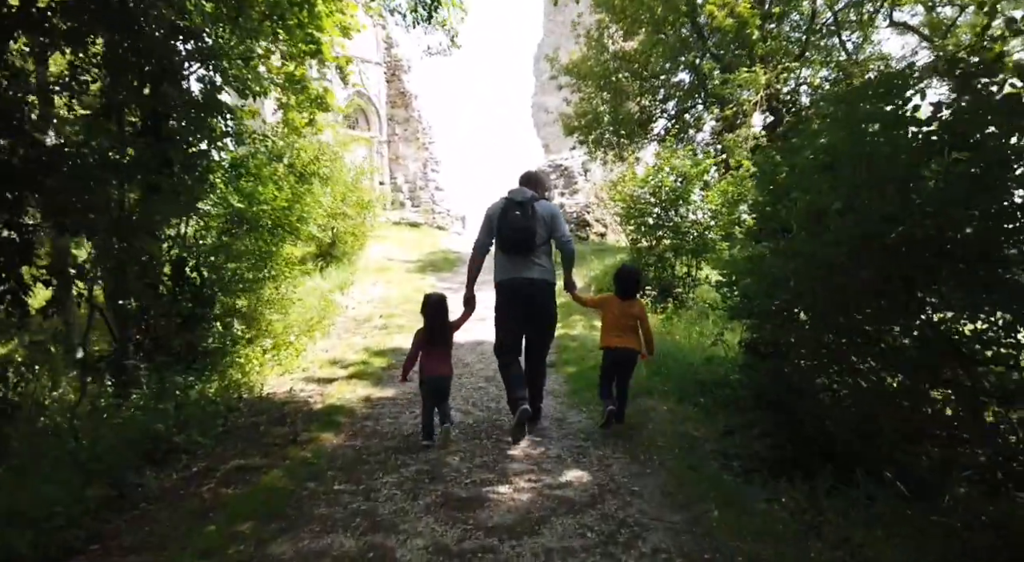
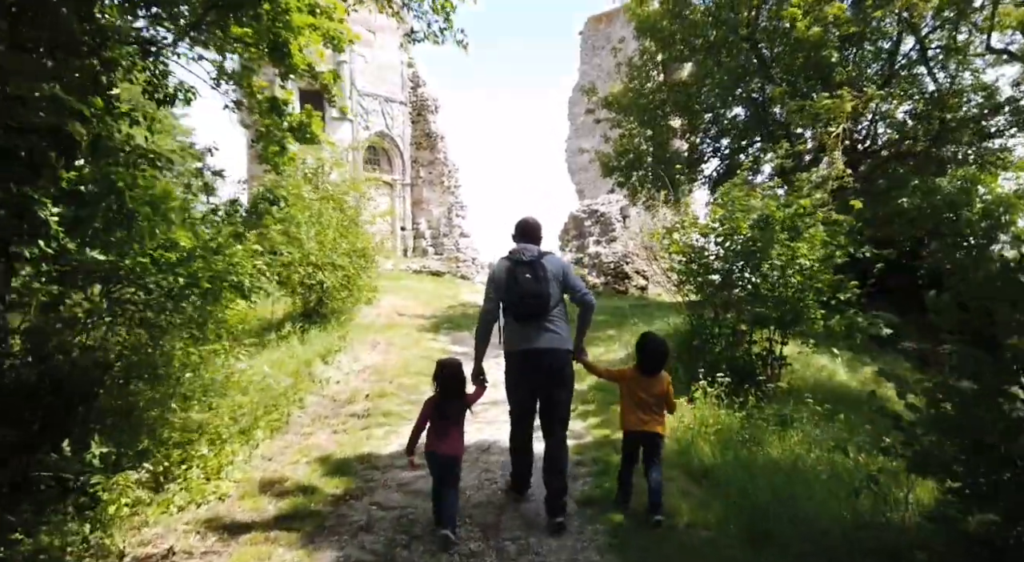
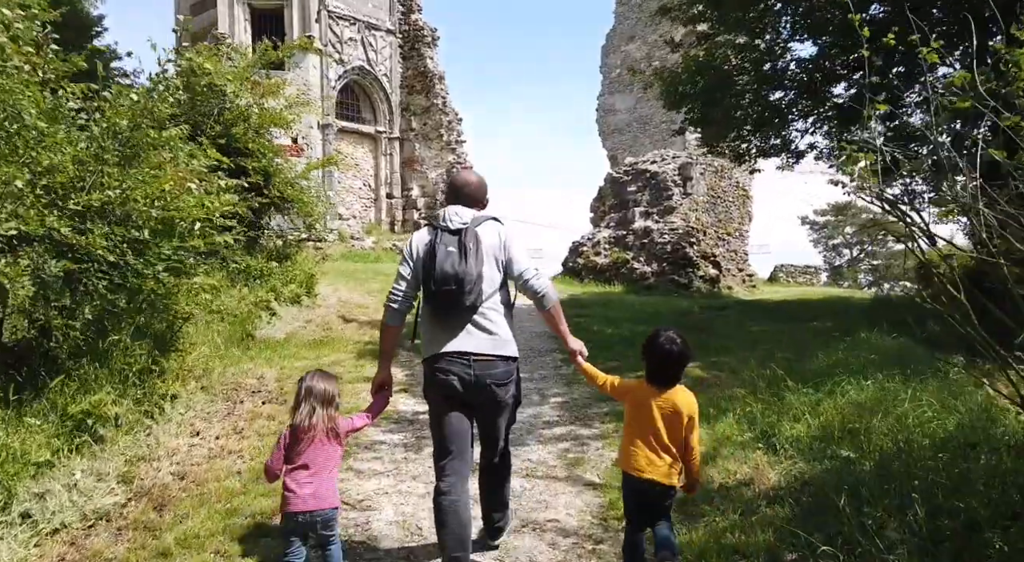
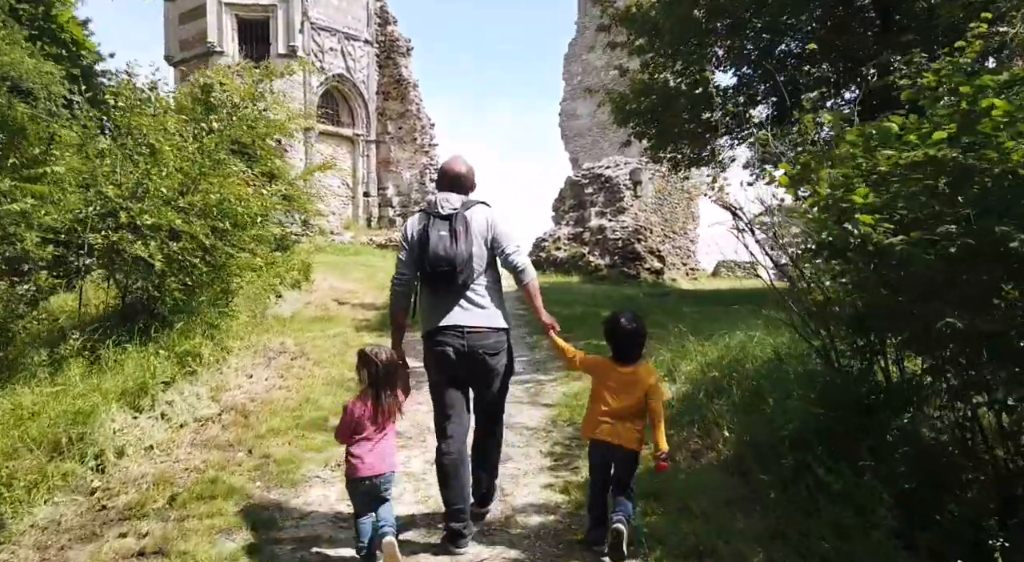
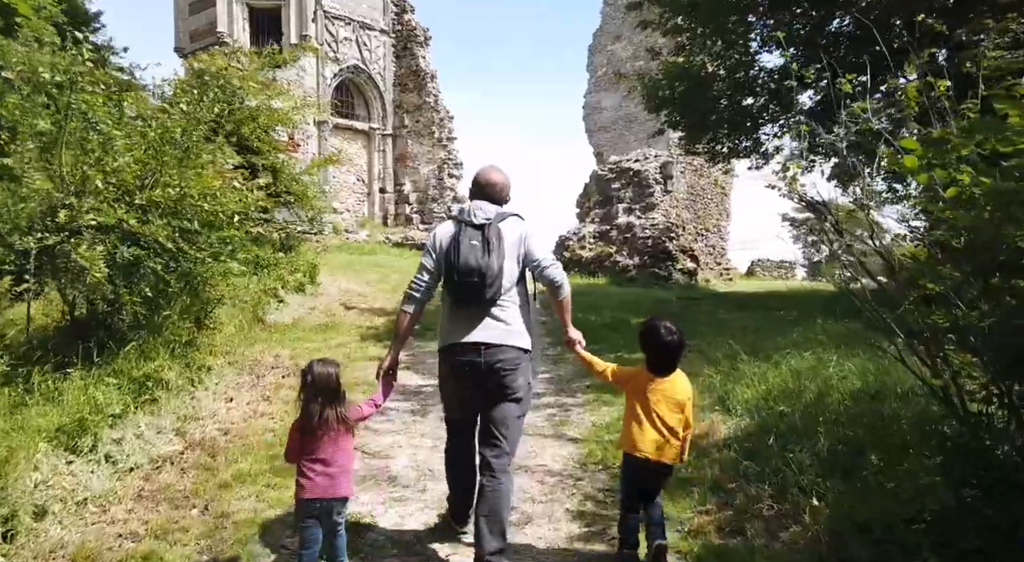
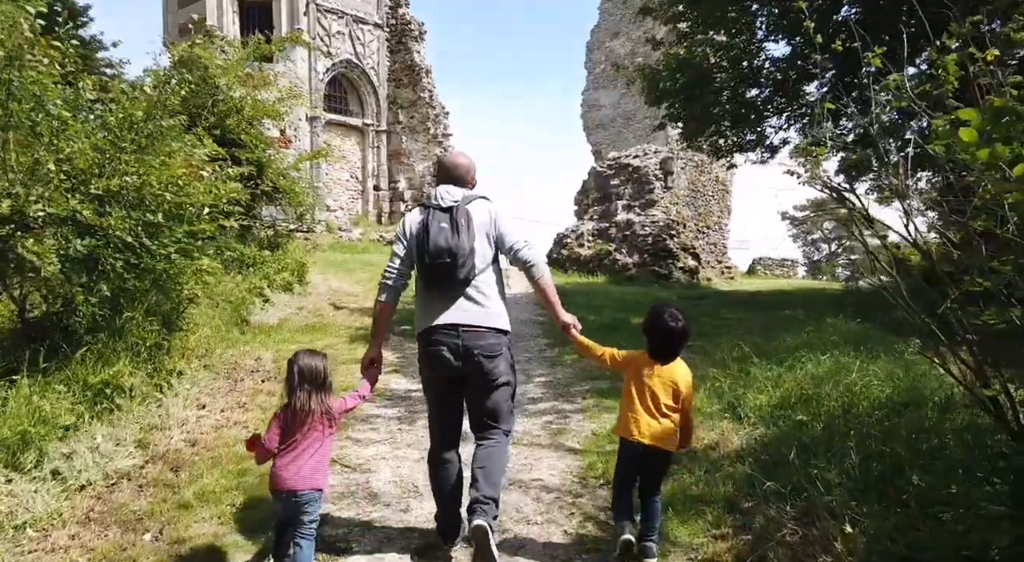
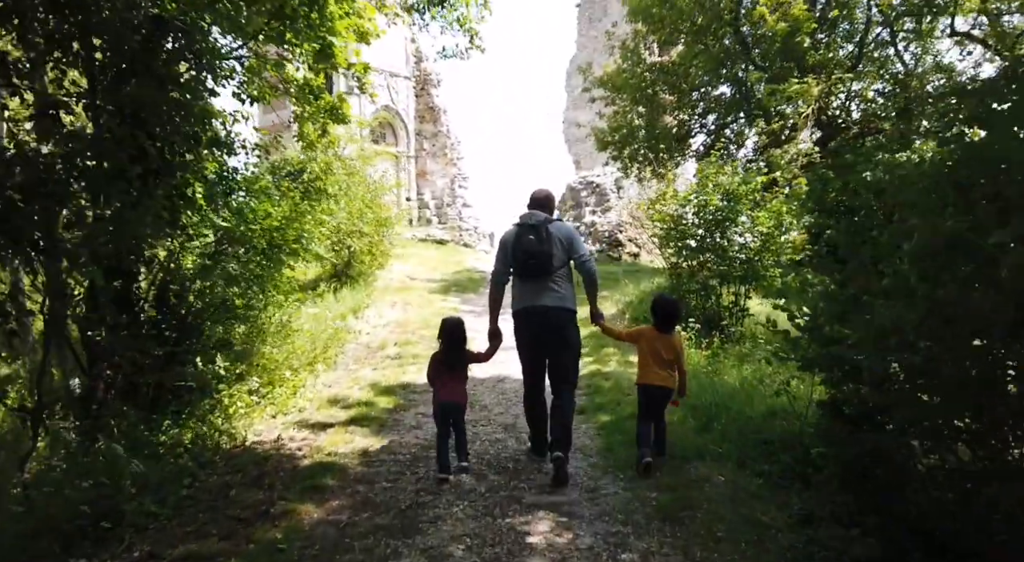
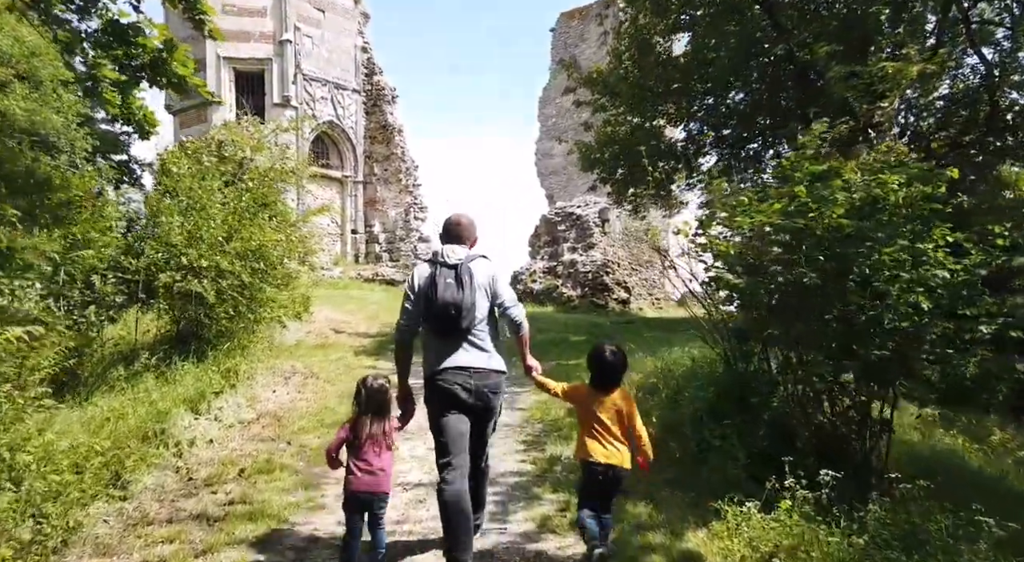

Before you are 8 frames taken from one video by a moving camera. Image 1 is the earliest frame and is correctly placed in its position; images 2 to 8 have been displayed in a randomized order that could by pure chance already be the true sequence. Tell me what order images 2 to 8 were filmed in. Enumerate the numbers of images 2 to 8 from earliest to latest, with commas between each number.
7, 2, 8, 4, 5, 6, 3
